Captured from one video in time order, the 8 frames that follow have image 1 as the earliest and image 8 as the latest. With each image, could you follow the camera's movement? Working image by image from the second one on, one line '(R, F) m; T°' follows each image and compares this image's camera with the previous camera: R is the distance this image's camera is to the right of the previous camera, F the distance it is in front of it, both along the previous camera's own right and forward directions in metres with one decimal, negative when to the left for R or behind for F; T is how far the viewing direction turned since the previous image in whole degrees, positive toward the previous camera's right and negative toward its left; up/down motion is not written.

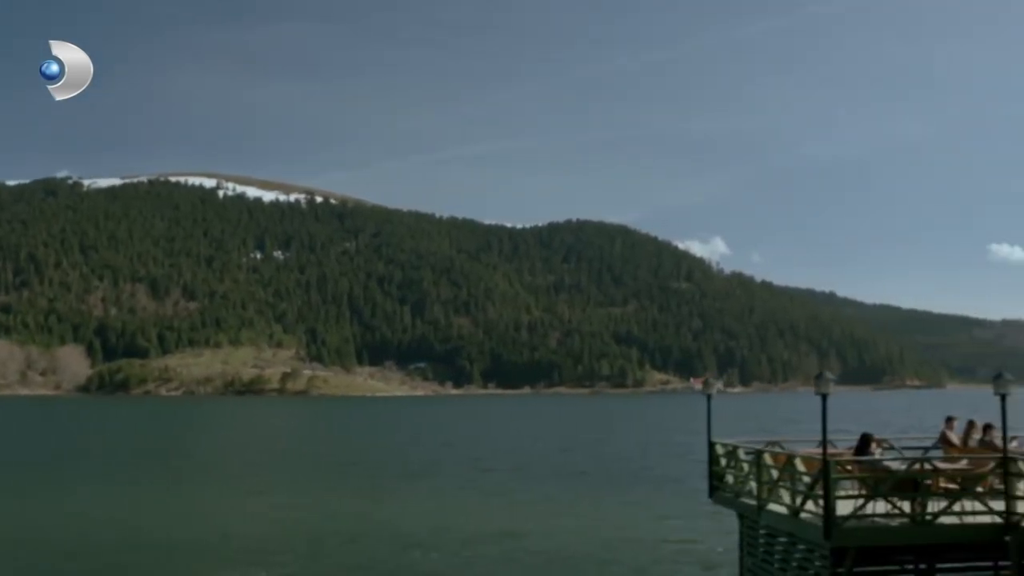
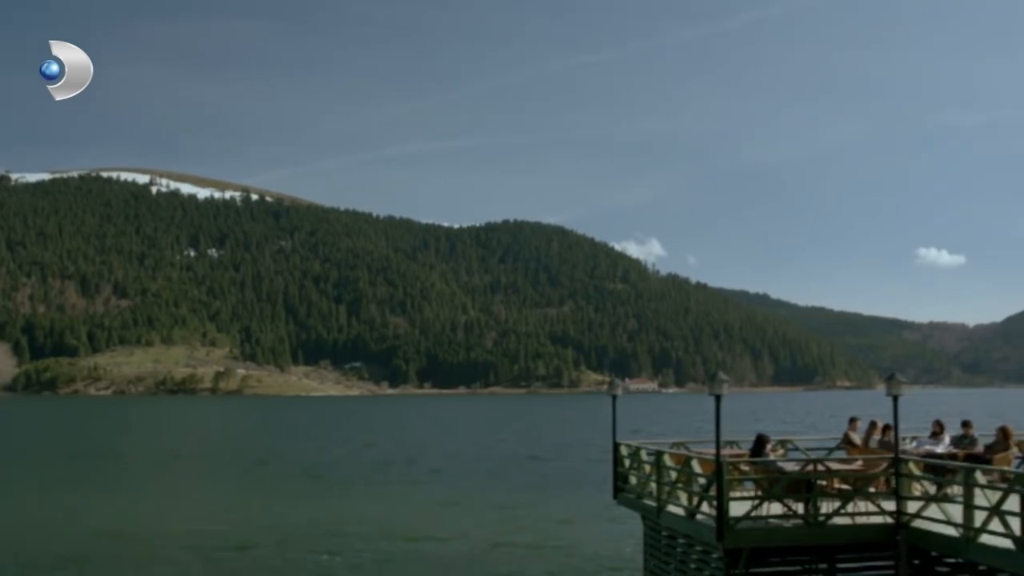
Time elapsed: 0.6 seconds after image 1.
(+6.8, +0.4) m; -2°
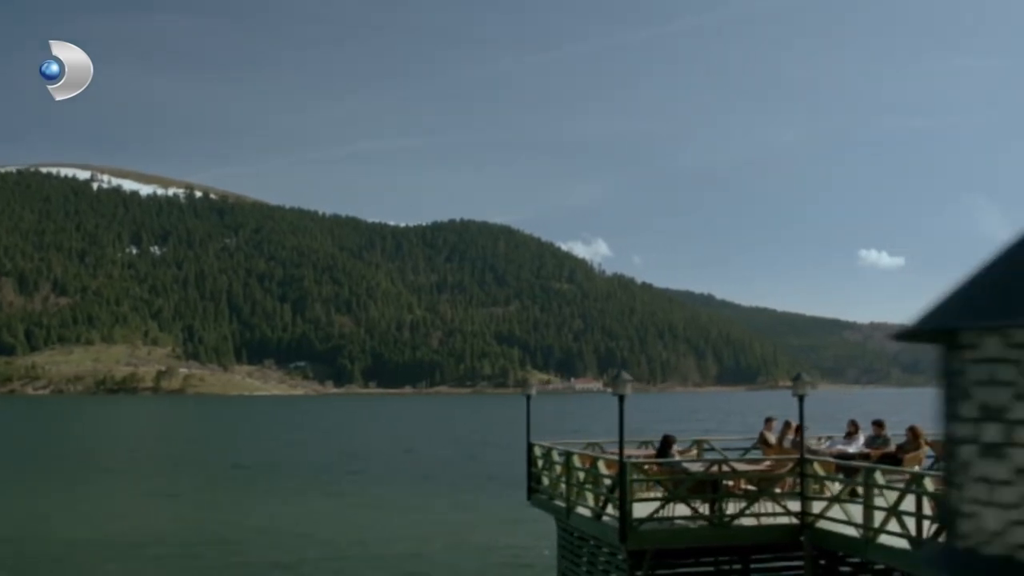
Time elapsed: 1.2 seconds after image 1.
(+0.3, 0.0) m; +3°
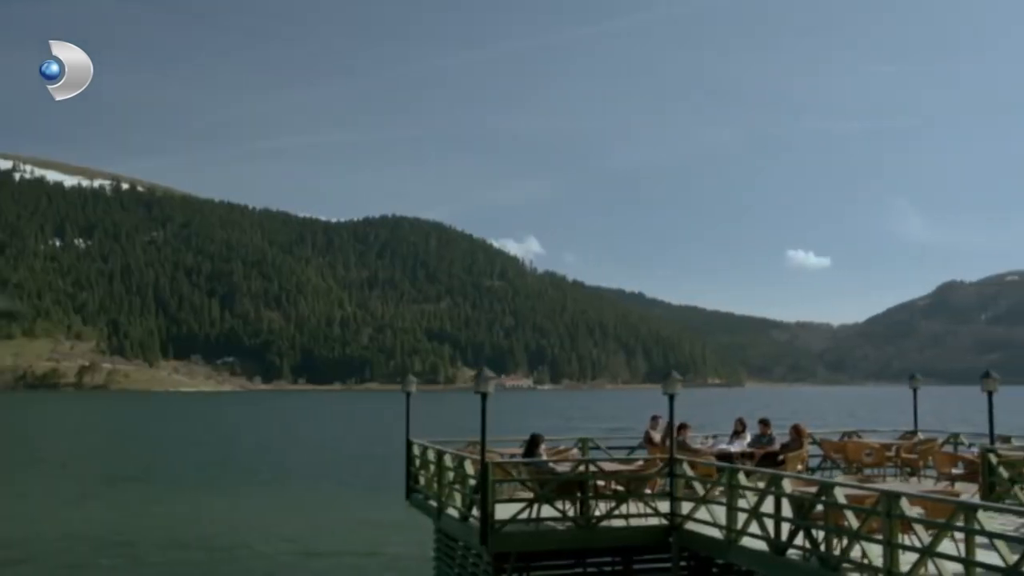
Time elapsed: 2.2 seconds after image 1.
(+0.6, 0.0) m; +3°
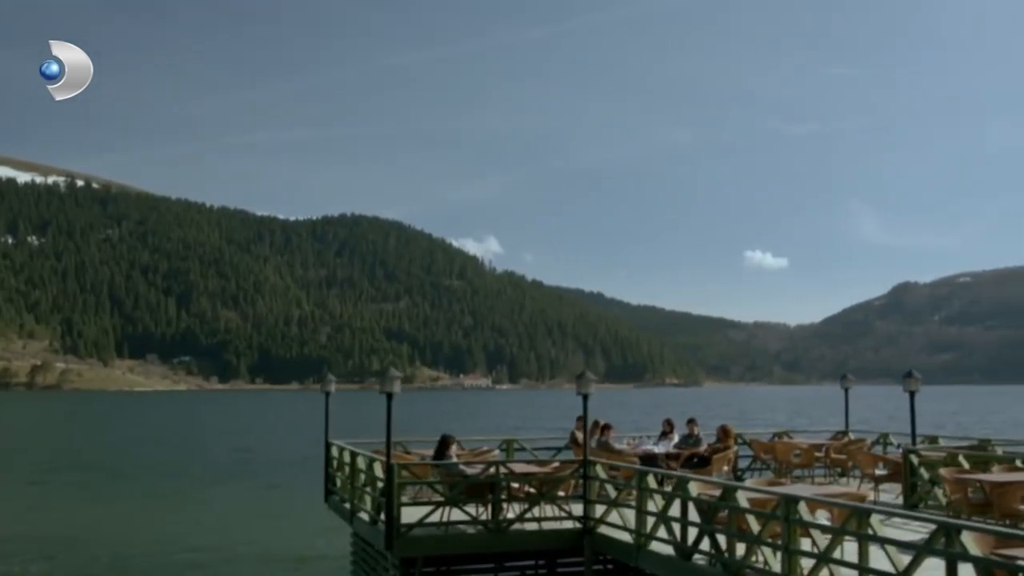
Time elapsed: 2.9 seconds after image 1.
(+0.4, 0.0) m; +2°
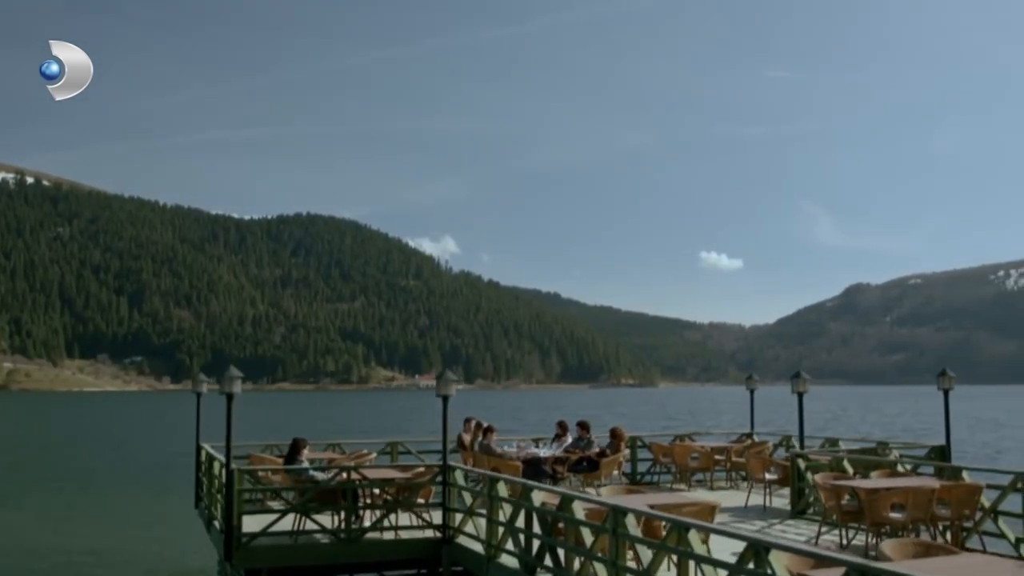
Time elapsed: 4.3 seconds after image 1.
(+0.7, +0.1) m; +2°
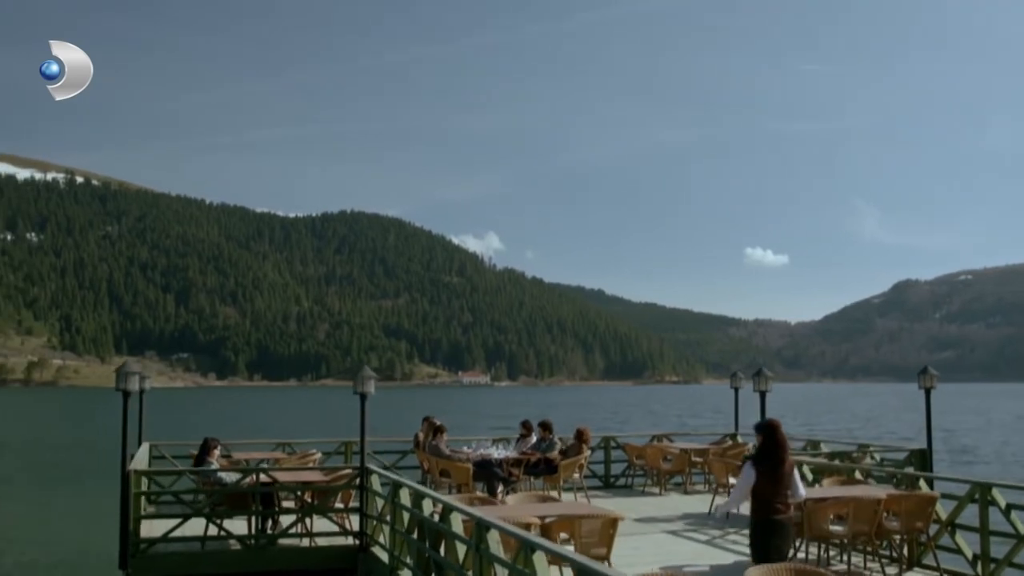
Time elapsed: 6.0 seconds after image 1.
(+0.1, +0.2) m; -2°
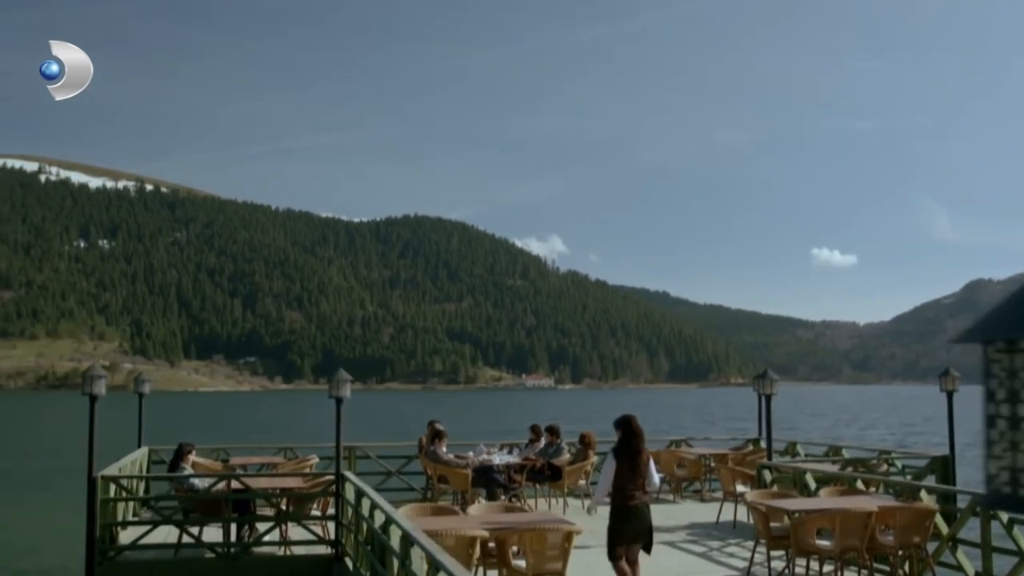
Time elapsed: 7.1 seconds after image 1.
(+0.1, +0.2) m; -3°
